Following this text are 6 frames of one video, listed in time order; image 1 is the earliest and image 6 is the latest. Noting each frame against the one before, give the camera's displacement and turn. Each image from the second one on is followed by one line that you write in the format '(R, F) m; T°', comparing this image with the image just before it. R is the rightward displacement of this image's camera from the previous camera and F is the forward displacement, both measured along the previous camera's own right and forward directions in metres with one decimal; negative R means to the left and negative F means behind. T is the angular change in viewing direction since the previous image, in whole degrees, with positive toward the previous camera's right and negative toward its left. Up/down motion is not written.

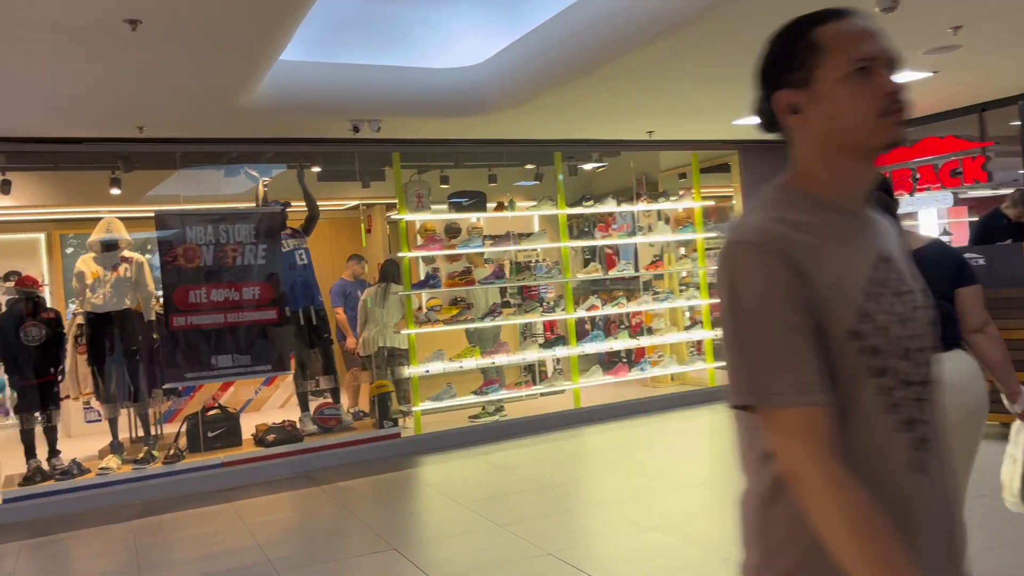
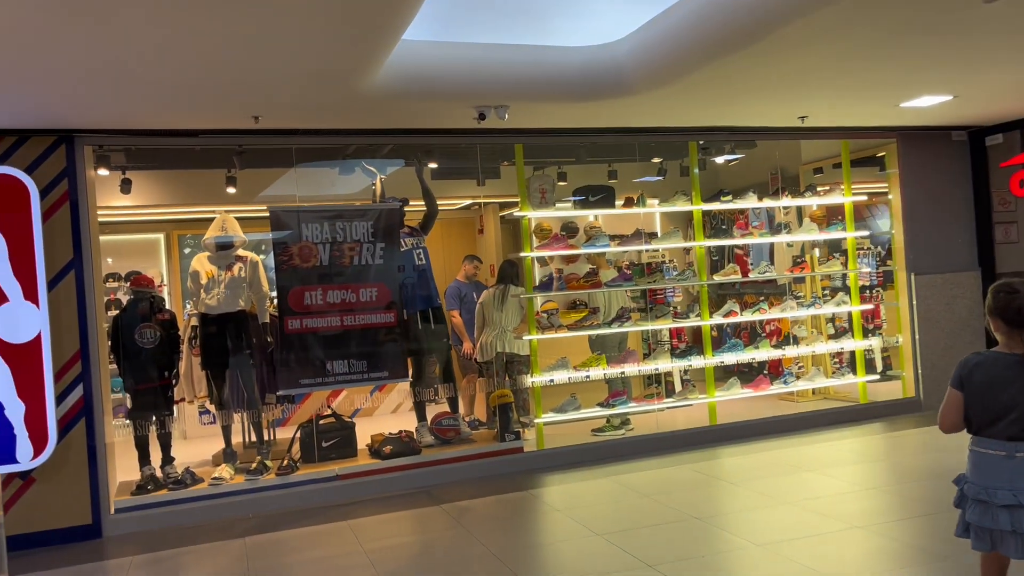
(-0.2, +0.5) m; -7°
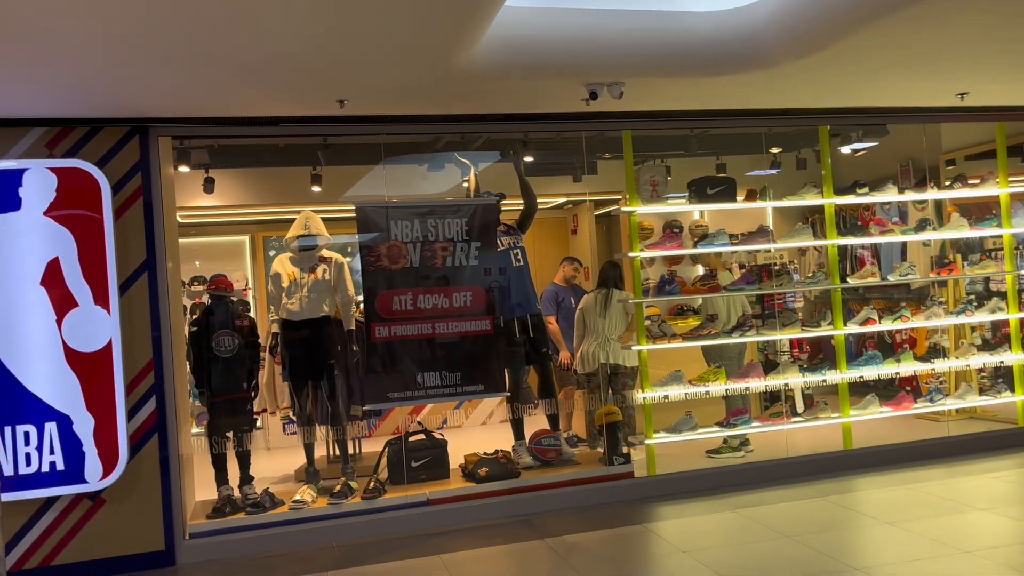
(-0.2, +0.5) m; -5°
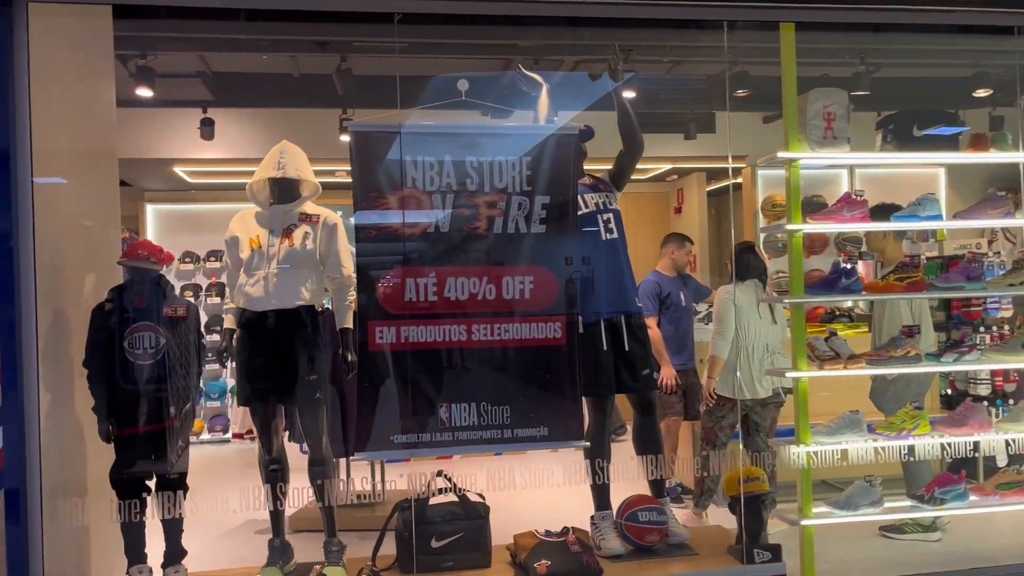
(0.0, +1.7) m; -6°
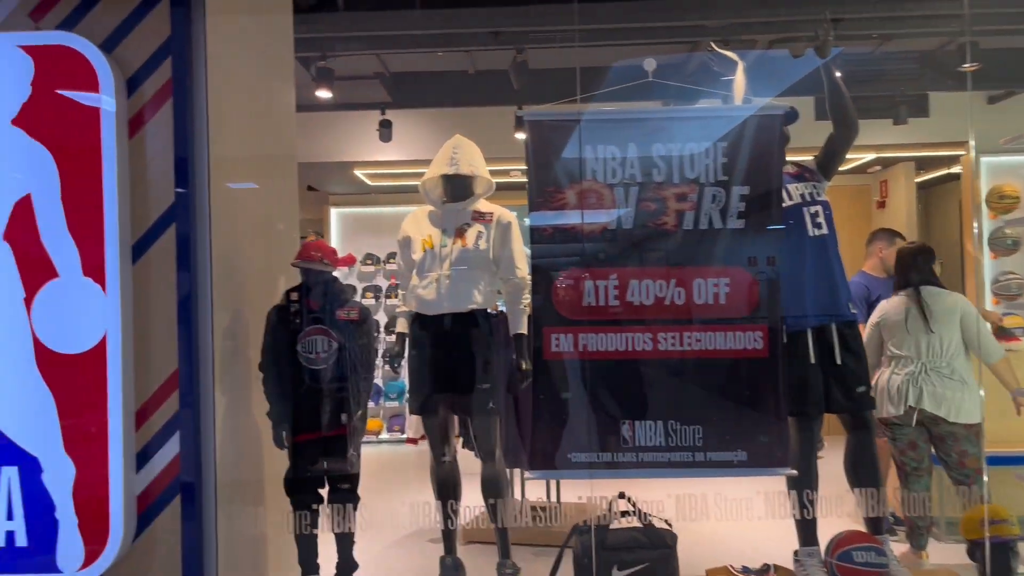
(0.0, +0.2) m; -12°
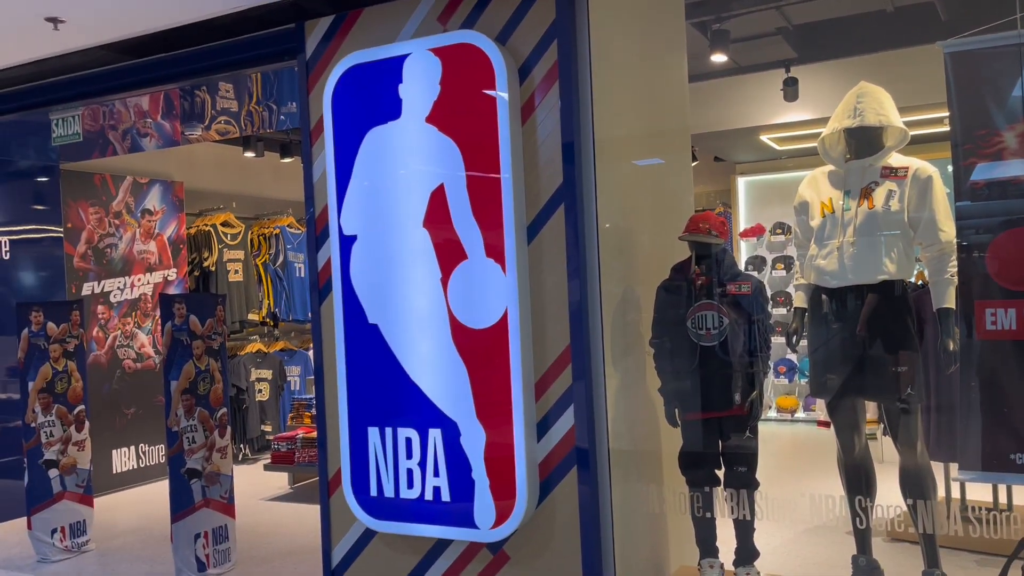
(0.0, +0.1) m; -27°
